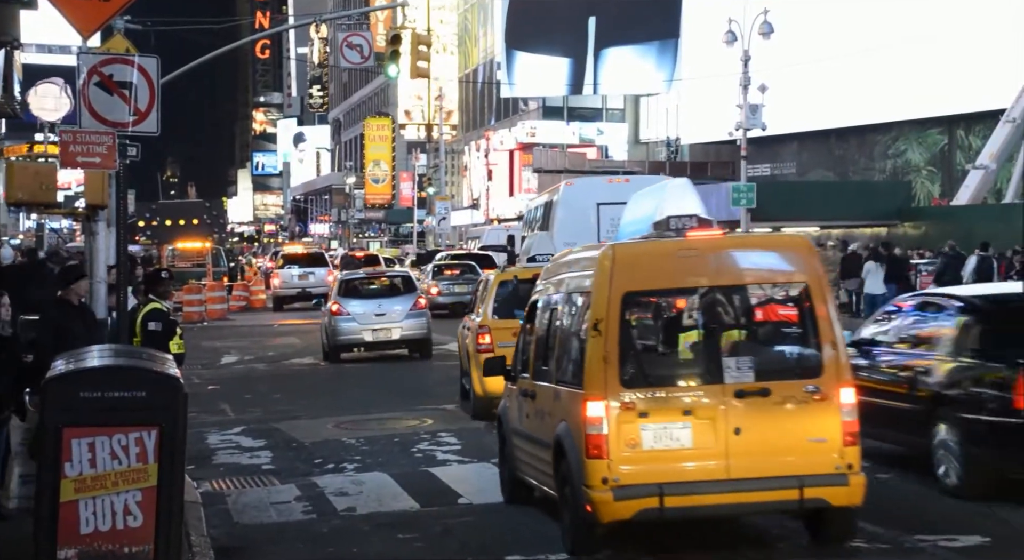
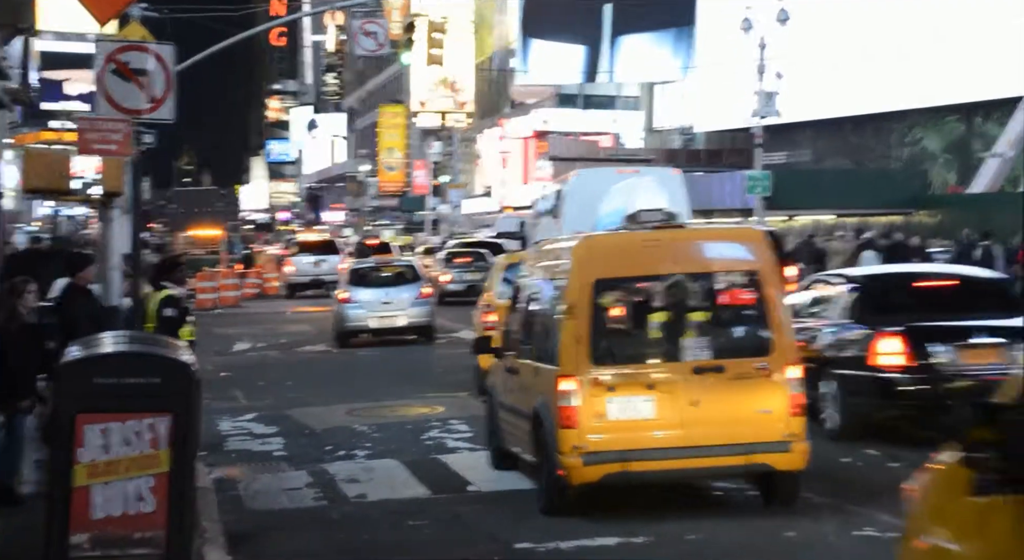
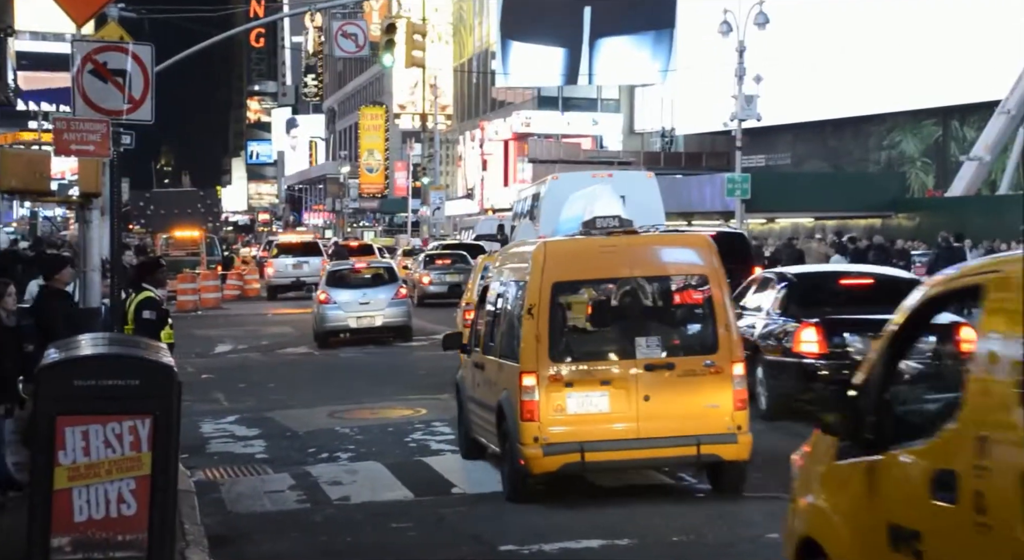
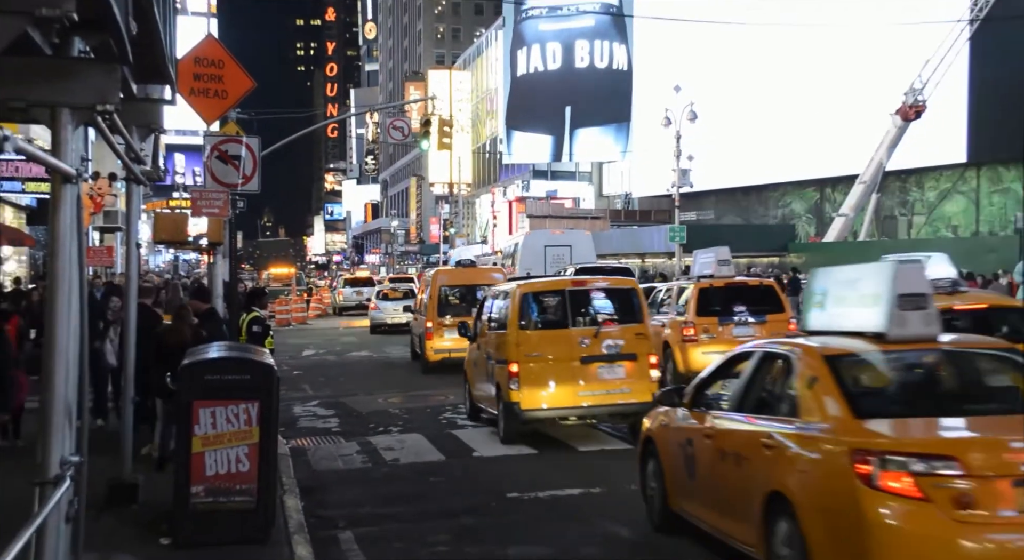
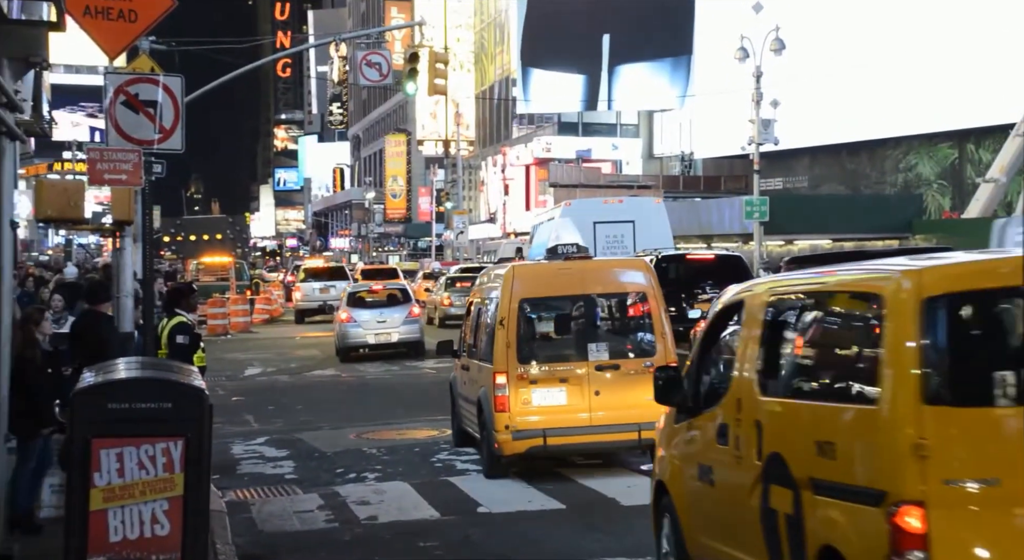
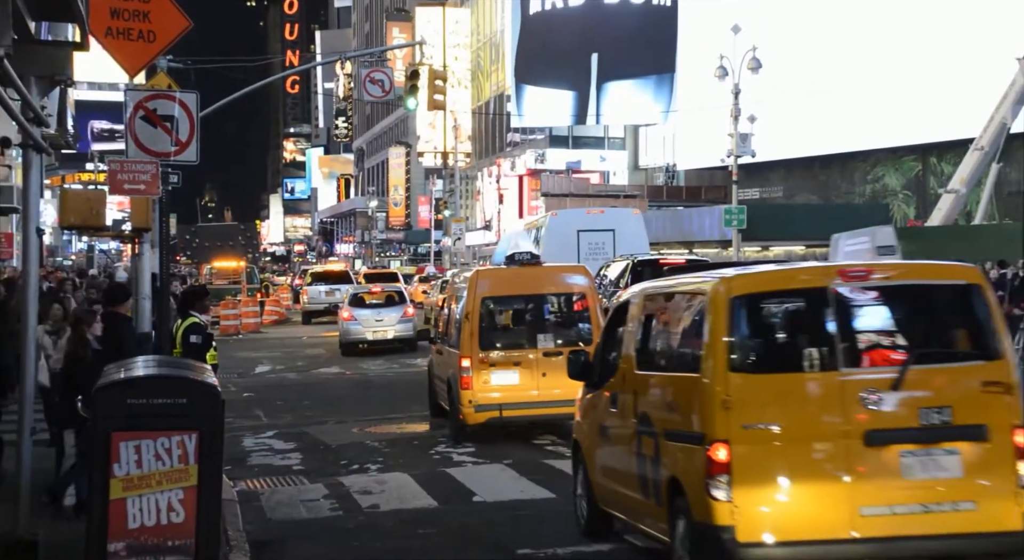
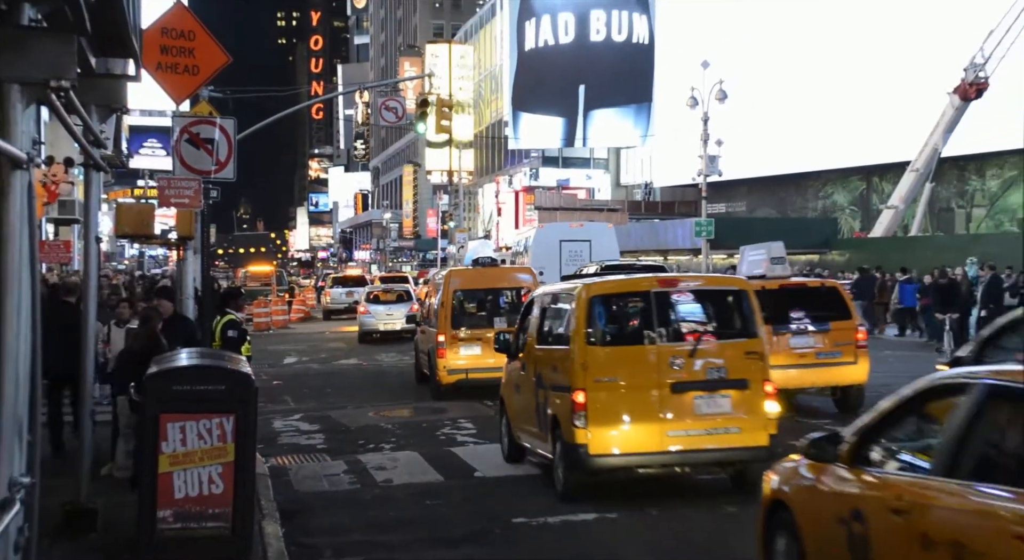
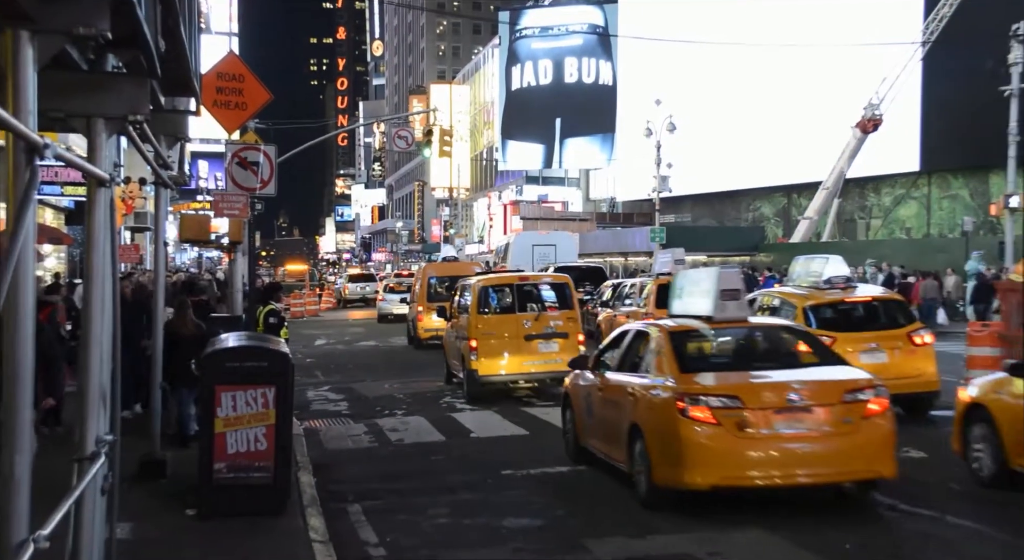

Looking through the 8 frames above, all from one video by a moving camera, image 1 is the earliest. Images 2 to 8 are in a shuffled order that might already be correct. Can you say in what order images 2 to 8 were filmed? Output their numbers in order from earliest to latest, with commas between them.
2, 3, 5, 6, 7, 4, 8
